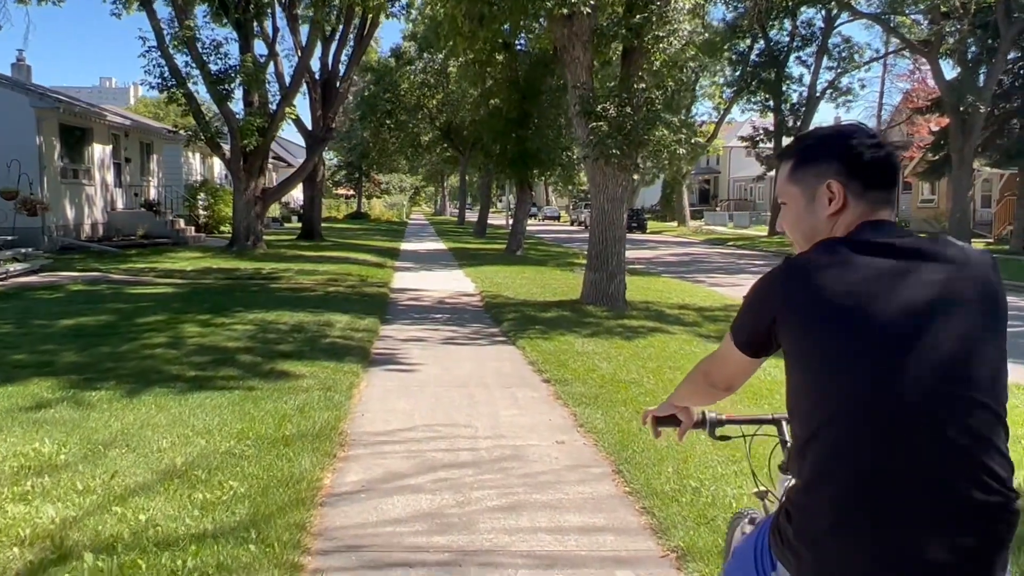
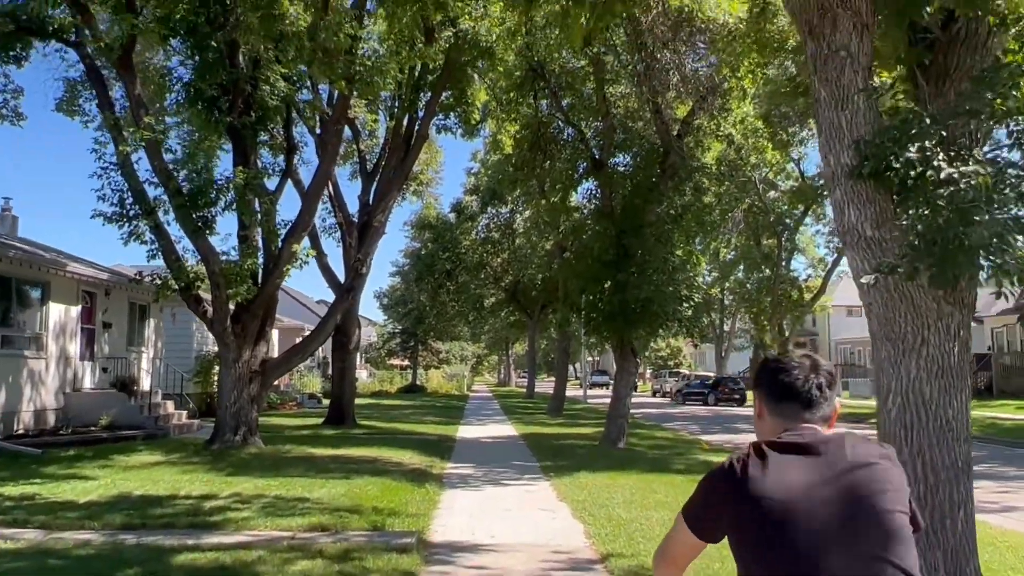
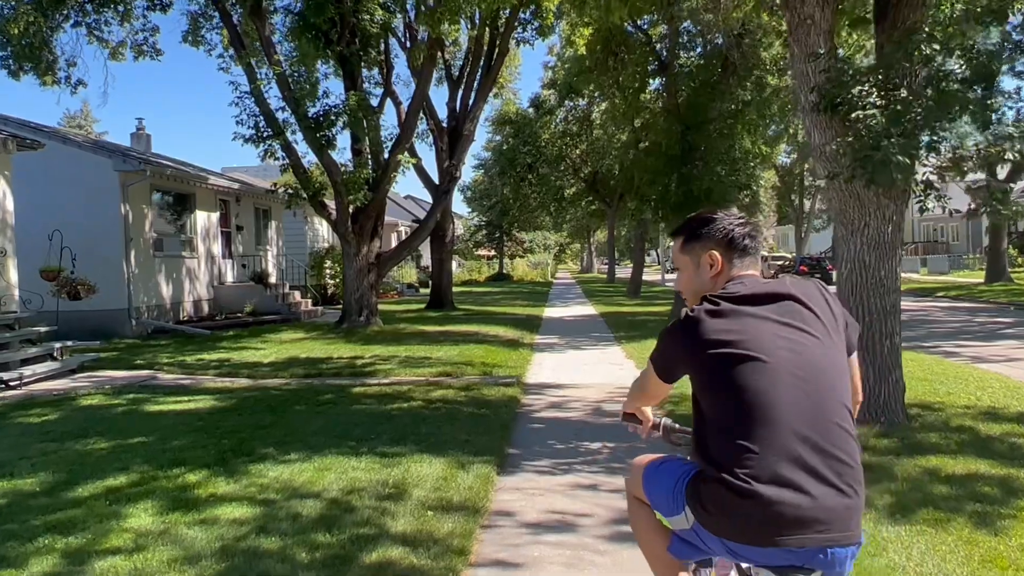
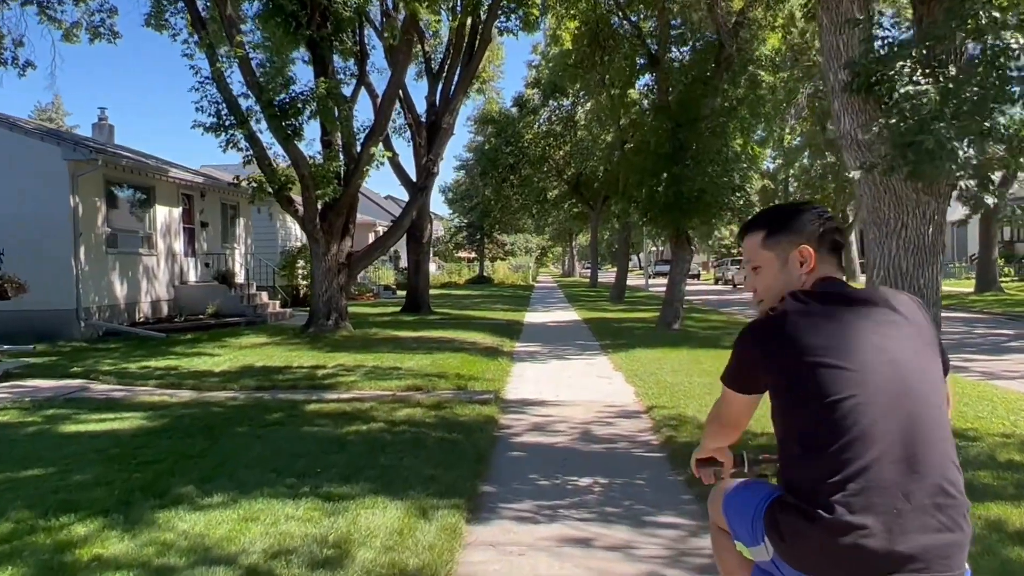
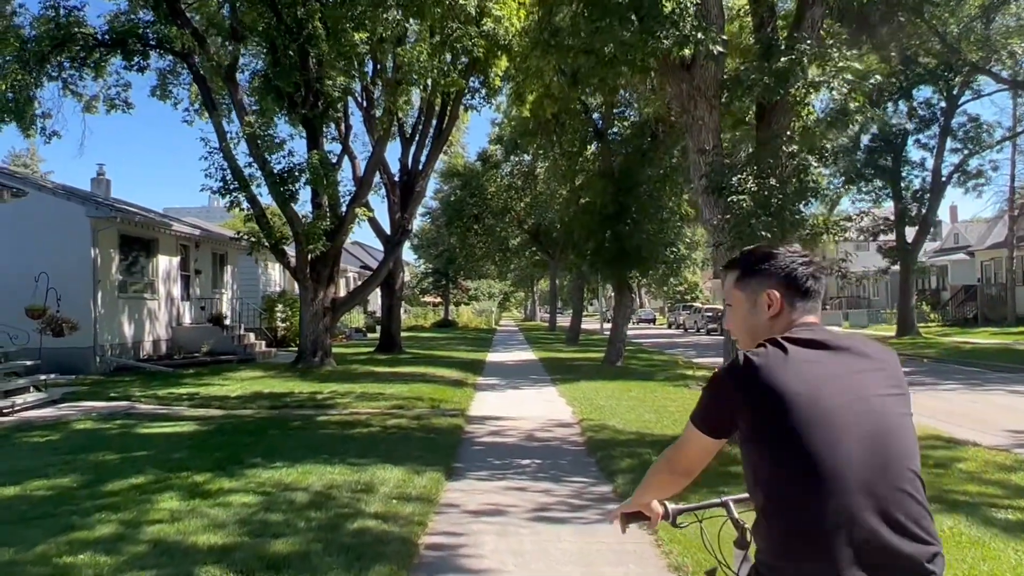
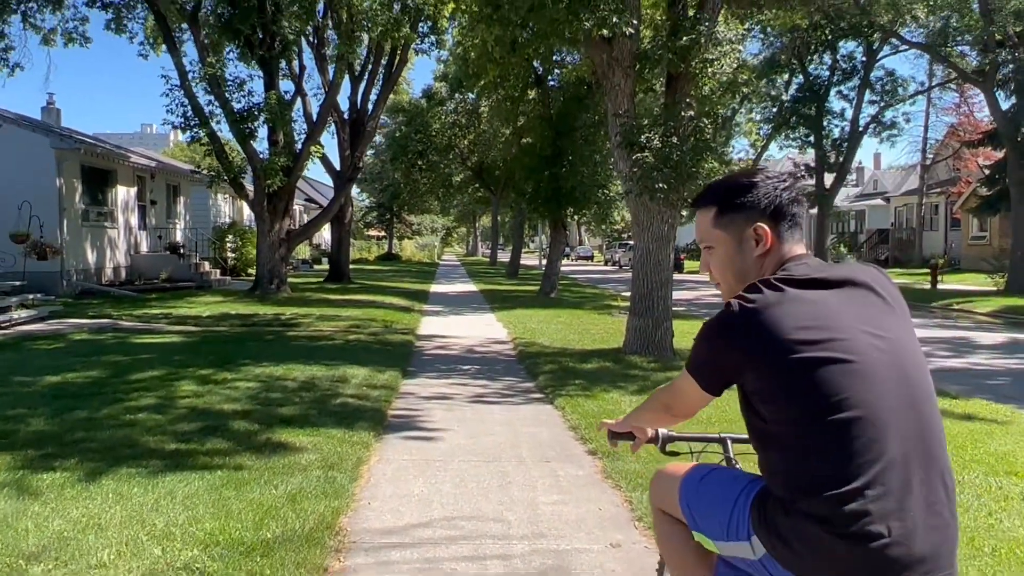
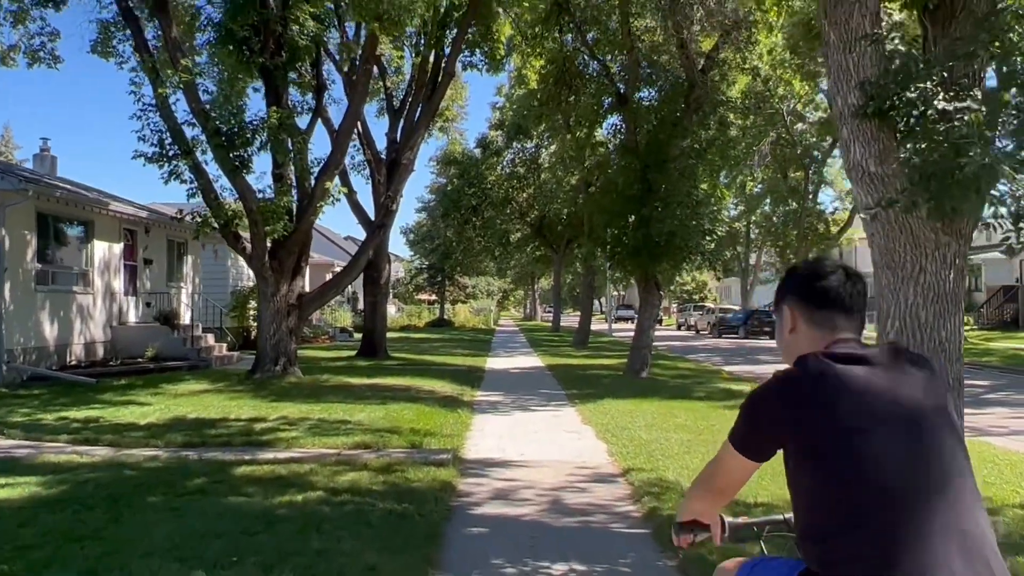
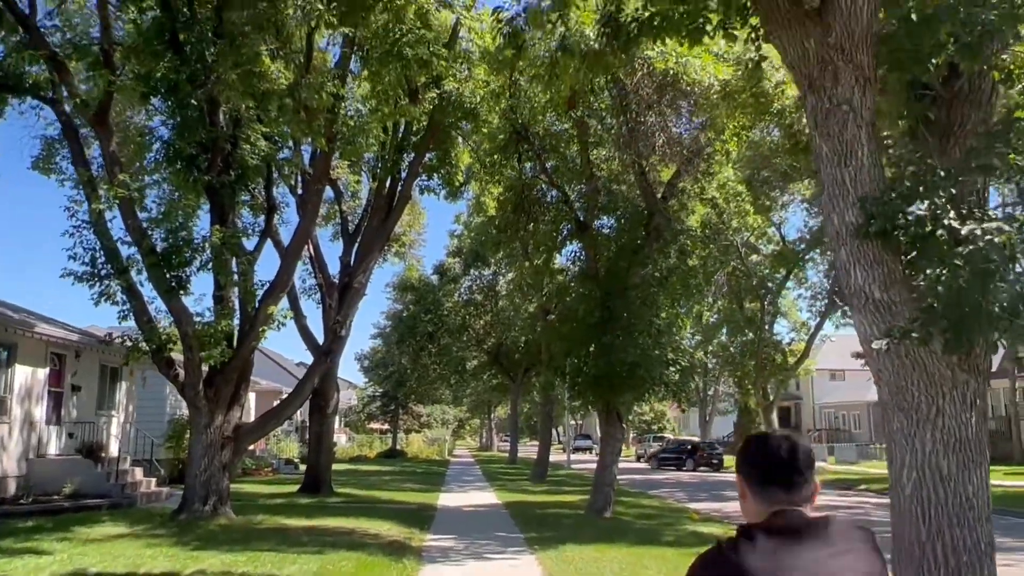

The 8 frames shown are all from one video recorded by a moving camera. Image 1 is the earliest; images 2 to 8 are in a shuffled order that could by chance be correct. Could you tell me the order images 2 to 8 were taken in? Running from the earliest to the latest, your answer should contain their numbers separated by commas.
6, 5, 3, 4, 7, 2, 8
